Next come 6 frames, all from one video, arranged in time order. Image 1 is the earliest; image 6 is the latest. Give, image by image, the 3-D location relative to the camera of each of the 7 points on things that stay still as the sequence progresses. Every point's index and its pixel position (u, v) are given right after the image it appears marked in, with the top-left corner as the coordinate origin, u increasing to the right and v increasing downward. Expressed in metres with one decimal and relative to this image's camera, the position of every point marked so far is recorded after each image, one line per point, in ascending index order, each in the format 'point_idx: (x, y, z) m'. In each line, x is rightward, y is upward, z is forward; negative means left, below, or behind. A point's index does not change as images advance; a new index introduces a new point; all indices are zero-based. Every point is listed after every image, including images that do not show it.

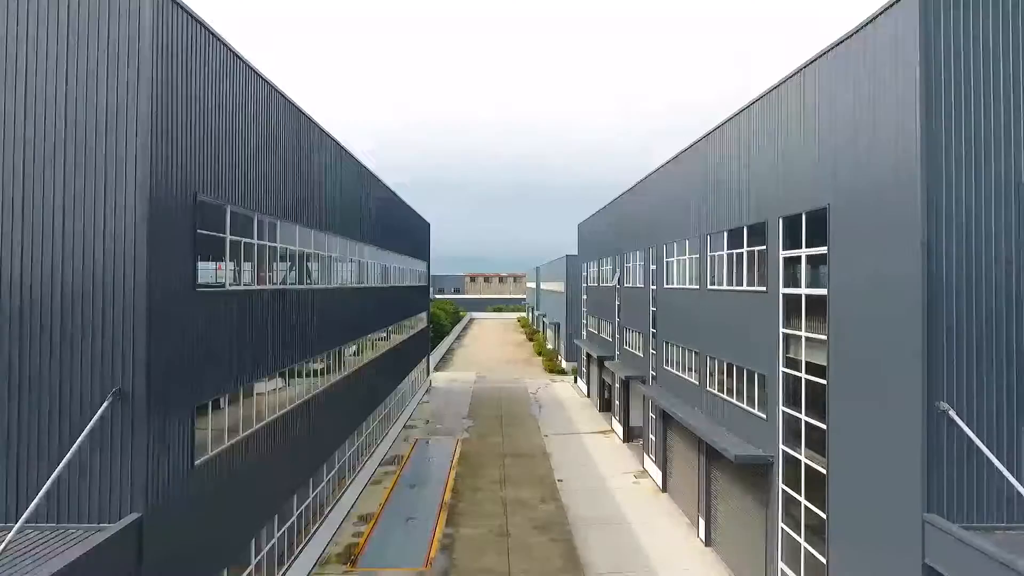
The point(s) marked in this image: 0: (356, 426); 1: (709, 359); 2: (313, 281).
0: (-5.0, -4.4, +17.0) m
1: (+4.7, -1.7, +12.7) m
2: (-5.2, +0.2, +13.7) m
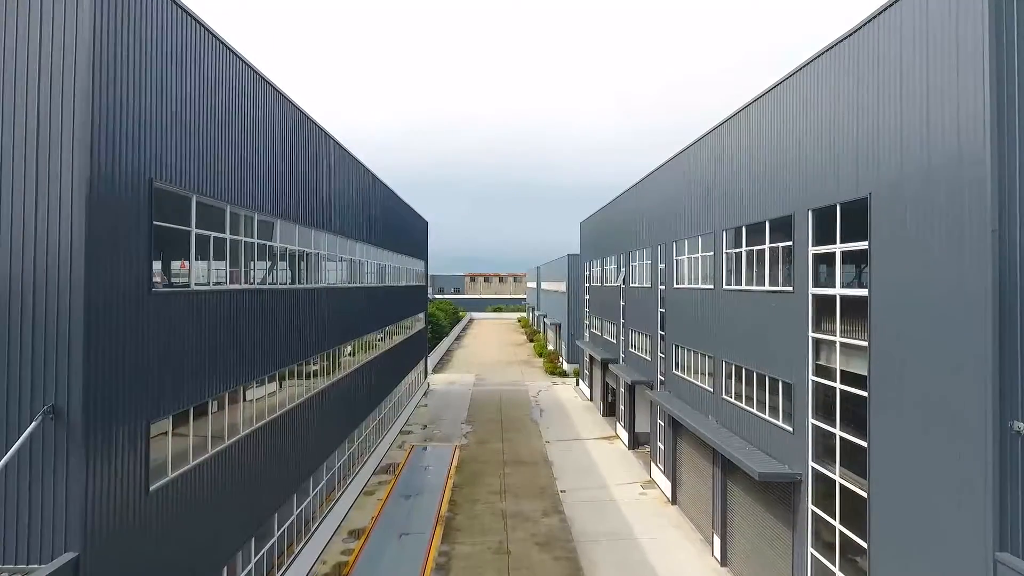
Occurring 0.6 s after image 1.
0: (-5.0, -4.4, +16.1) m
1: (+4.7, -1.7, +11.8) m
2: (-5.1, +0.2, +12.8) m
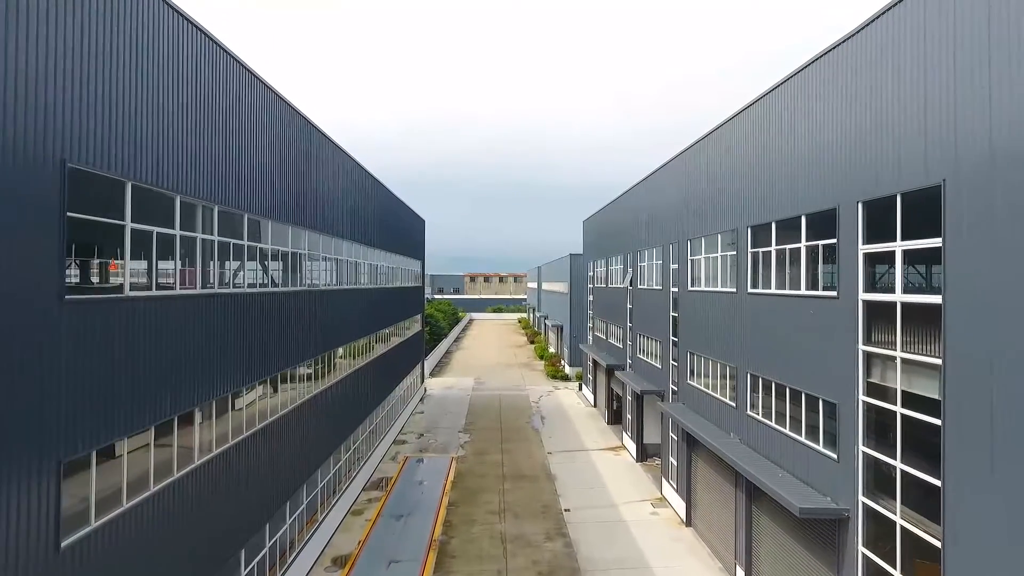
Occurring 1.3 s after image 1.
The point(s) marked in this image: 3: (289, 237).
0: (-5.0, -4.5, +14.9) m
1: (+4.7, -1.8, +10.6) m
2: (-5.1, +0.1, +11.6) m
3: (-5.3, +1.2, +12.5) m
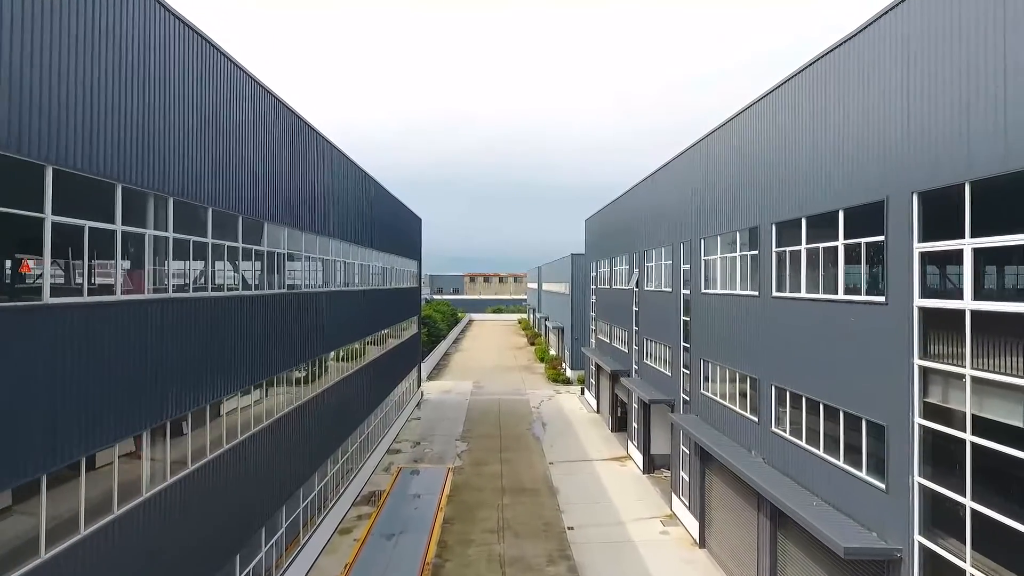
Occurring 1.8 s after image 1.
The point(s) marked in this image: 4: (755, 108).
0: (-5.0, -4.5, +13.9) m
1: (+4.7, -1.8, +9.6) m
2: (-5.2, +0.1, +10.6) m
3: (-5.3, +1.2, +11.5) m
4: (+4.9, +3.6, +10.9) m
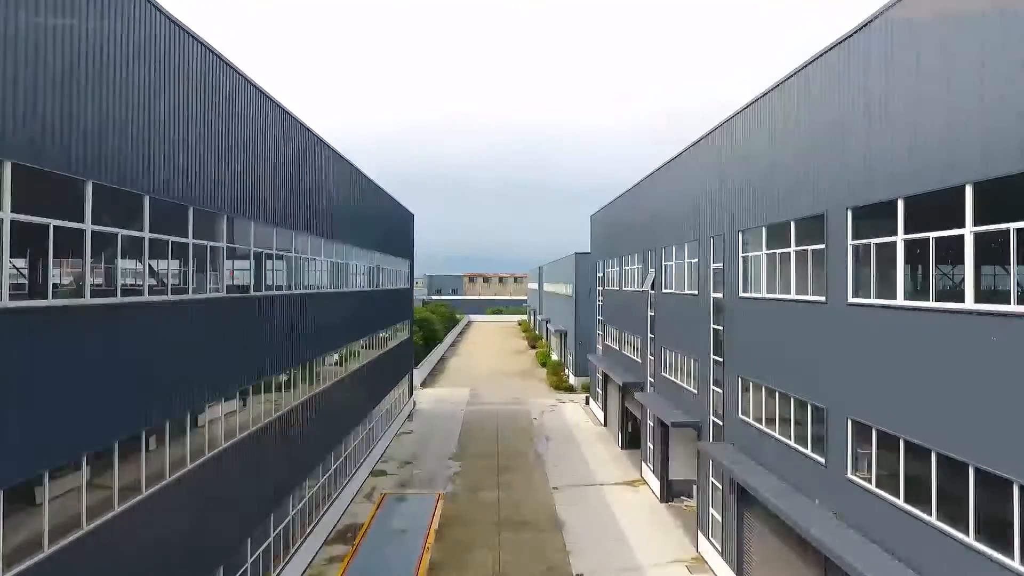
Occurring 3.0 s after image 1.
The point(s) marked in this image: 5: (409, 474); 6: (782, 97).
0: (-5.0, -4.6, +11.7) m
1: (+4.7, -1.9, +7.4) m
2: (-5.2, 0.0, +8.5) m
3: (-5.3, +1.1, +9.3) m
4: (+4.9, +3.6, +8.7) m
5: (-3.5, -6.2, +18.0) m
6: (+4.9, +3.5, +9.3) m
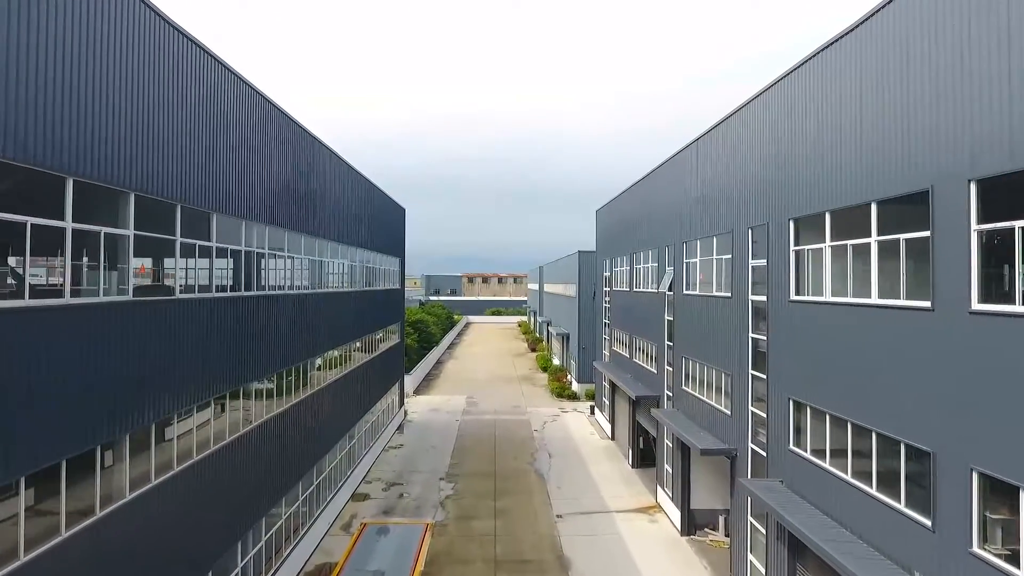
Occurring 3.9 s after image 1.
0: (-5.1, -4.6, +9.7) m
1: (+4.6, -1.9, +5.4) m
2: (-5.2, 0.0, +6.5) m
3: (-5.4, +1.1, +7.3) m
4: (+4.9, +3.6, +6.7) m
5: (-3.5, -6.3, +15.9) m
6: (+4.9, +3.5, +7.3) m
